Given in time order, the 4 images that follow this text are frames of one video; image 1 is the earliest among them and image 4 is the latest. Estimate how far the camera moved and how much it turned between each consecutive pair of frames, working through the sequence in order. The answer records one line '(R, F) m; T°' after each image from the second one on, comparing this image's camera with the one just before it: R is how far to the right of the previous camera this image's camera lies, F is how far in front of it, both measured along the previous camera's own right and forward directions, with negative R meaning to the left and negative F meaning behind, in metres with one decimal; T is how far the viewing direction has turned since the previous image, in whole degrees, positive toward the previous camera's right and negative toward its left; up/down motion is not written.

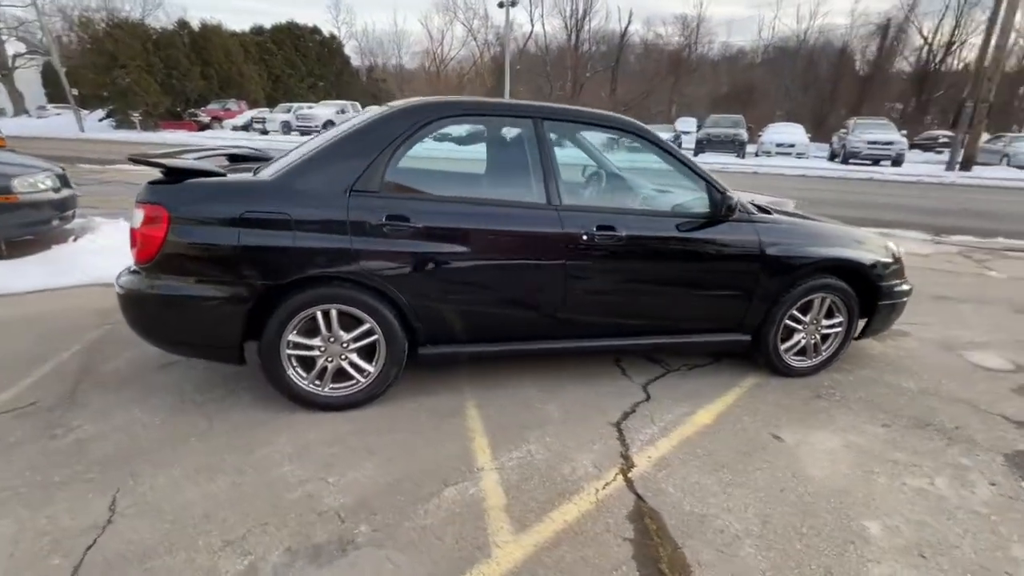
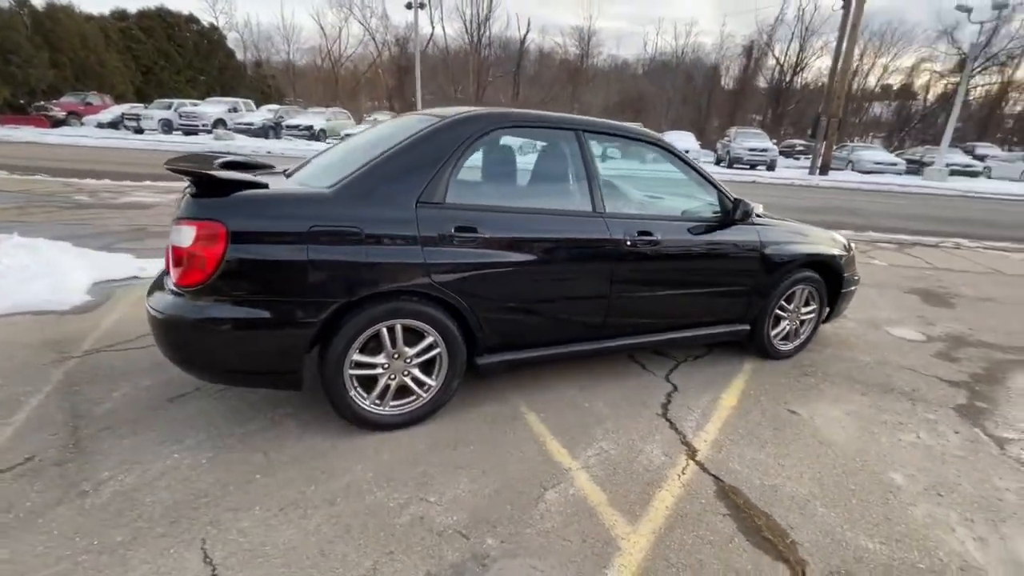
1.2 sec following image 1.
(-0.9, 0.0) m; +11°
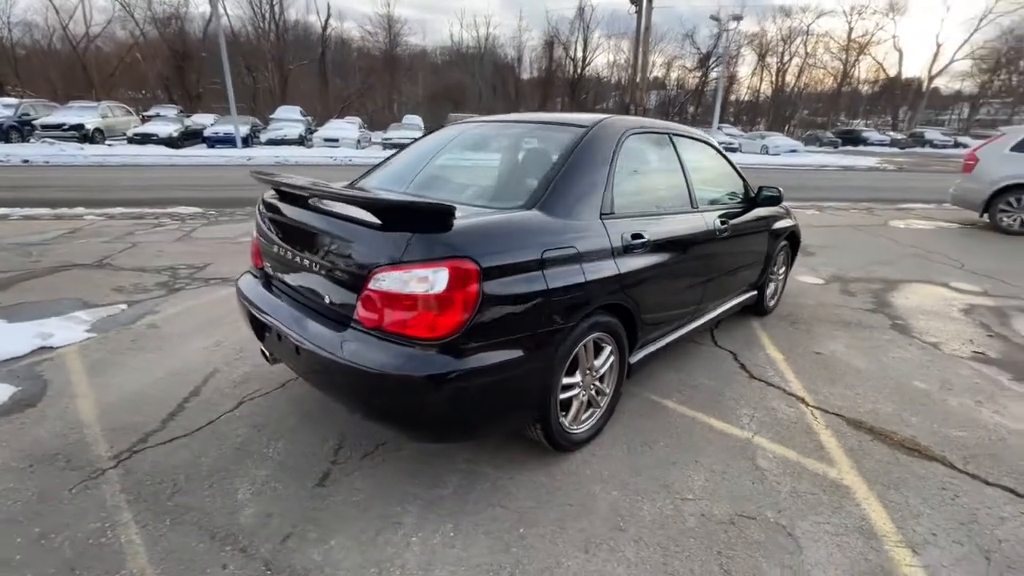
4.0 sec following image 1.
(-1.8, +0.3) m; +20°
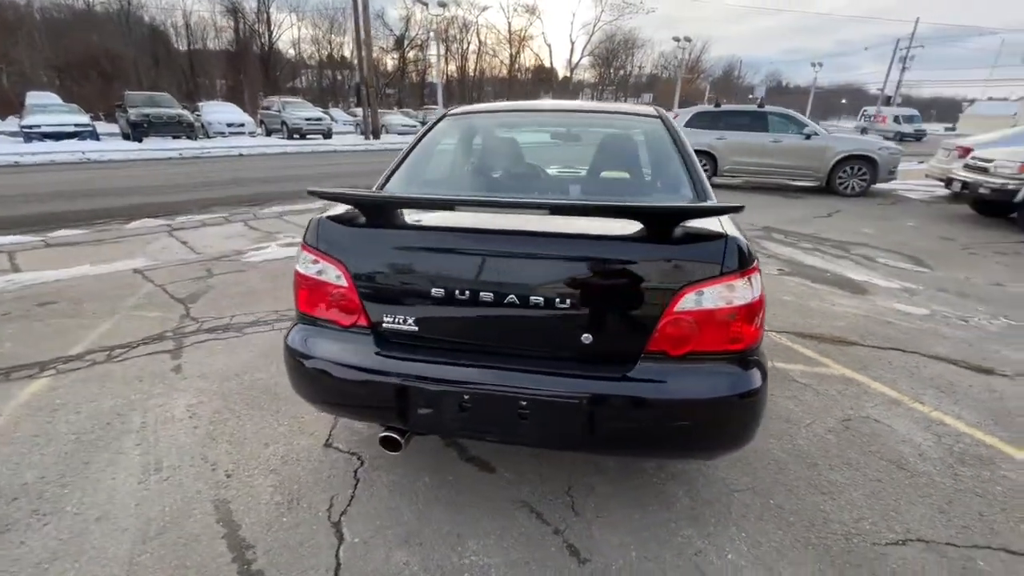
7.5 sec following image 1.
(-1.9, +0.8) m; +31°
